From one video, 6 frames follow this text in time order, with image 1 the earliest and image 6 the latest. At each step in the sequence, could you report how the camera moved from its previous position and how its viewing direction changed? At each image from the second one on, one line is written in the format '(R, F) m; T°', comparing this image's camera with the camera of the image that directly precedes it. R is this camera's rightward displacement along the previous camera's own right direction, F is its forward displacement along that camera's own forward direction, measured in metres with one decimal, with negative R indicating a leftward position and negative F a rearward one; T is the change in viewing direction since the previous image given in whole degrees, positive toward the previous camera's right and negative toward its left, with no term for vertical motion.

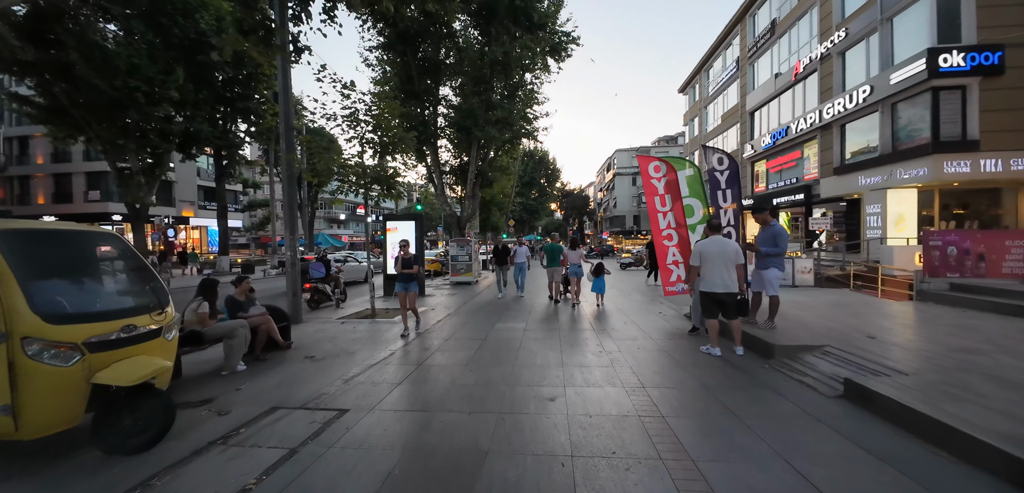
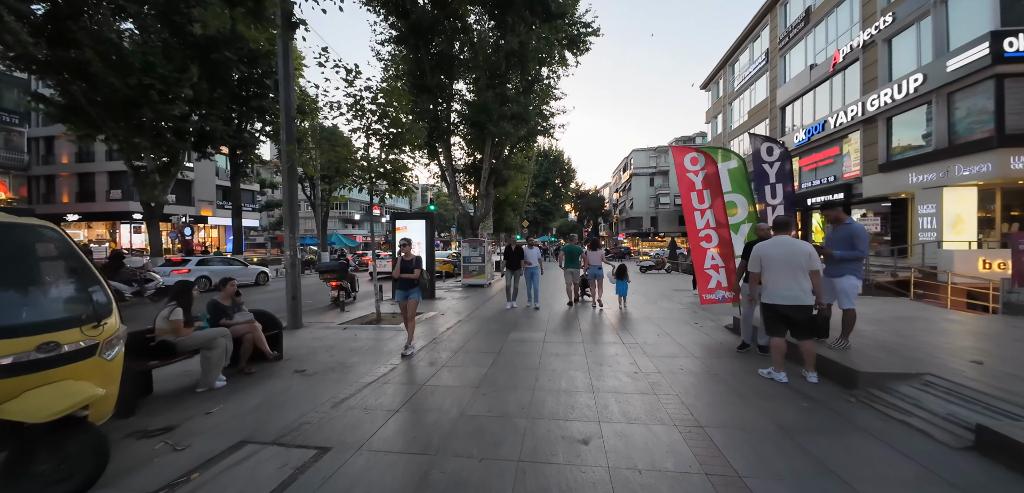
(-0.1, +0.8) m; -2°
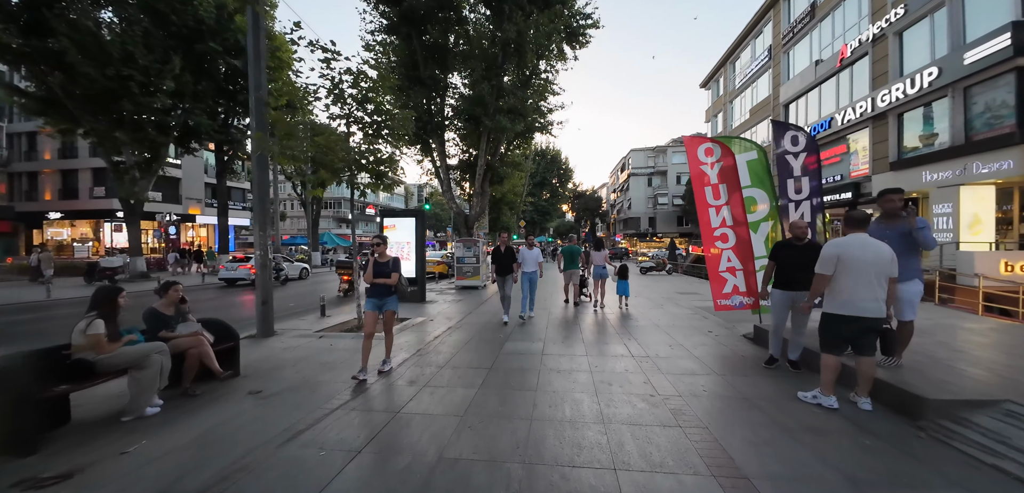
(0.0, +0.7) m; +1°
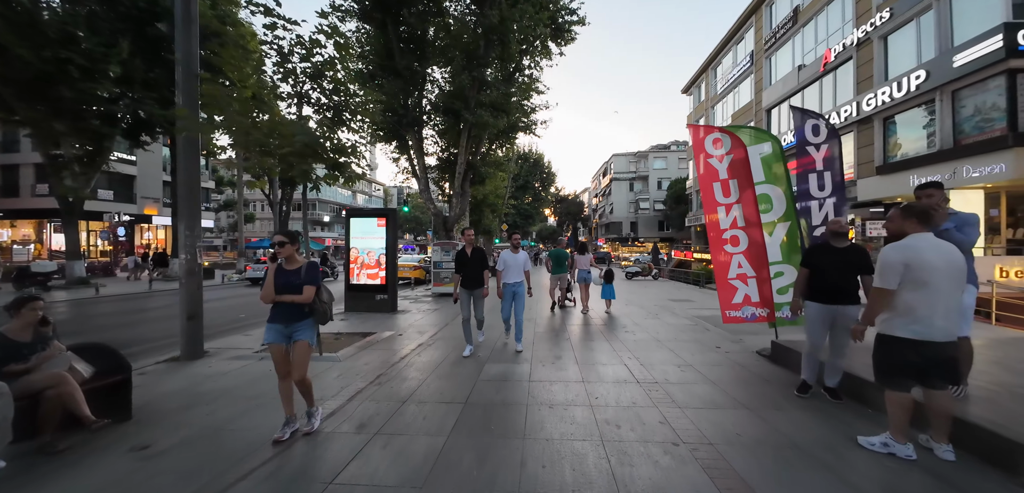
(0.0, +1.0) m; +3°
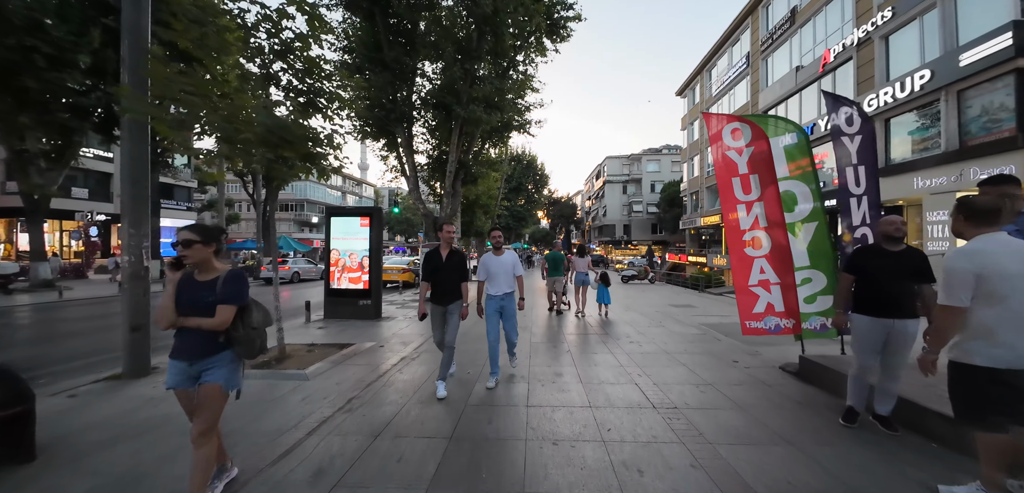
(0.0, +0.7) m; +1°
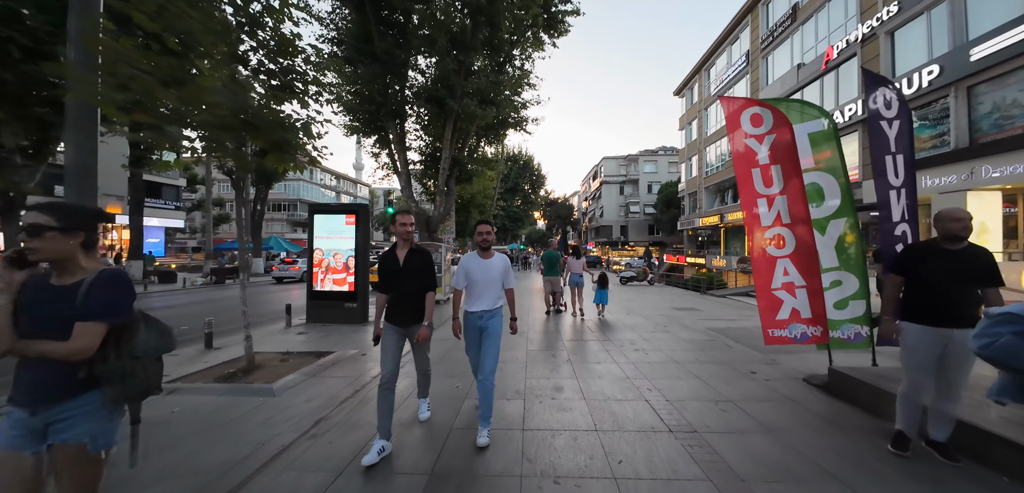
(0.0, +0.5) m; +1°
